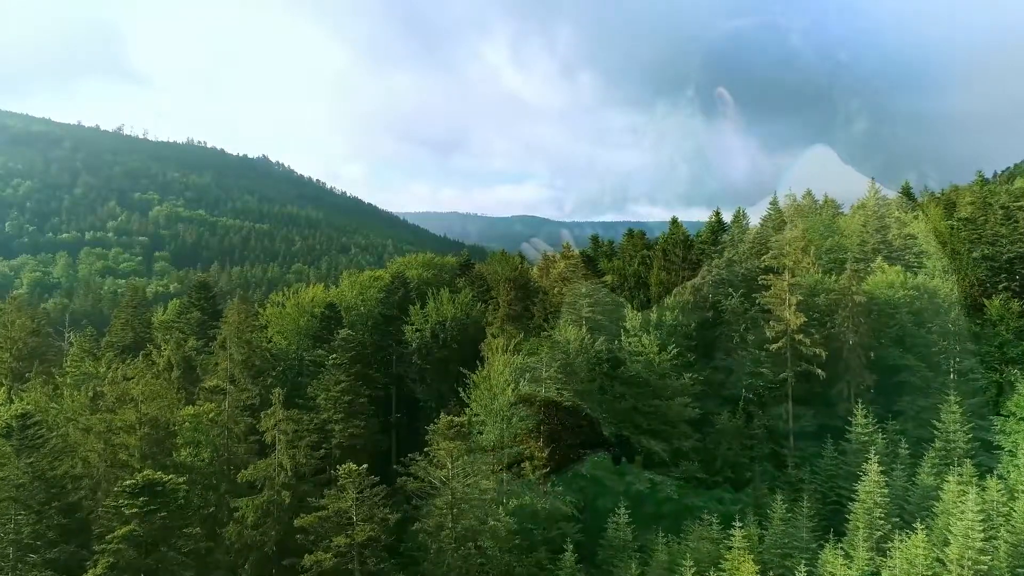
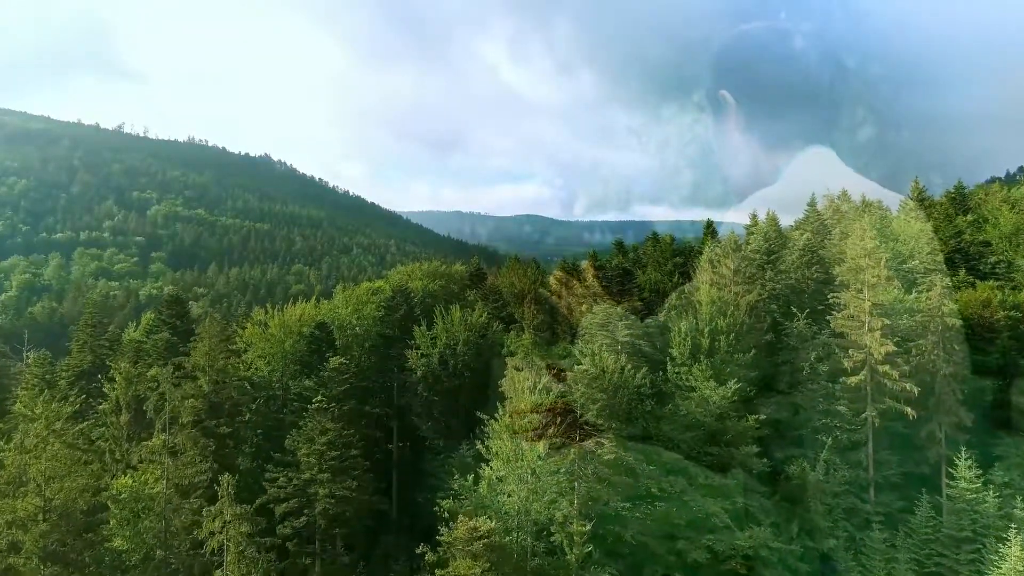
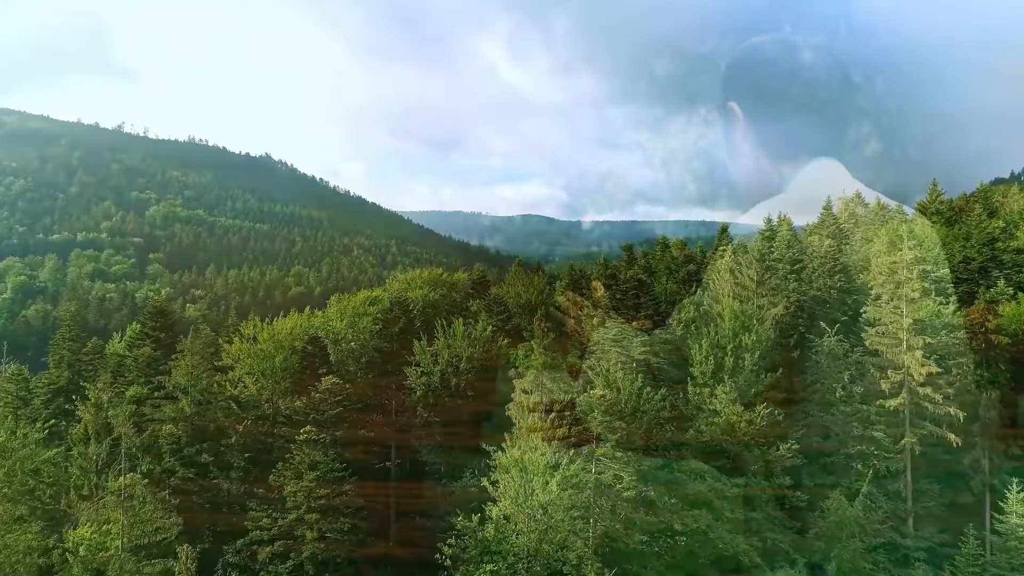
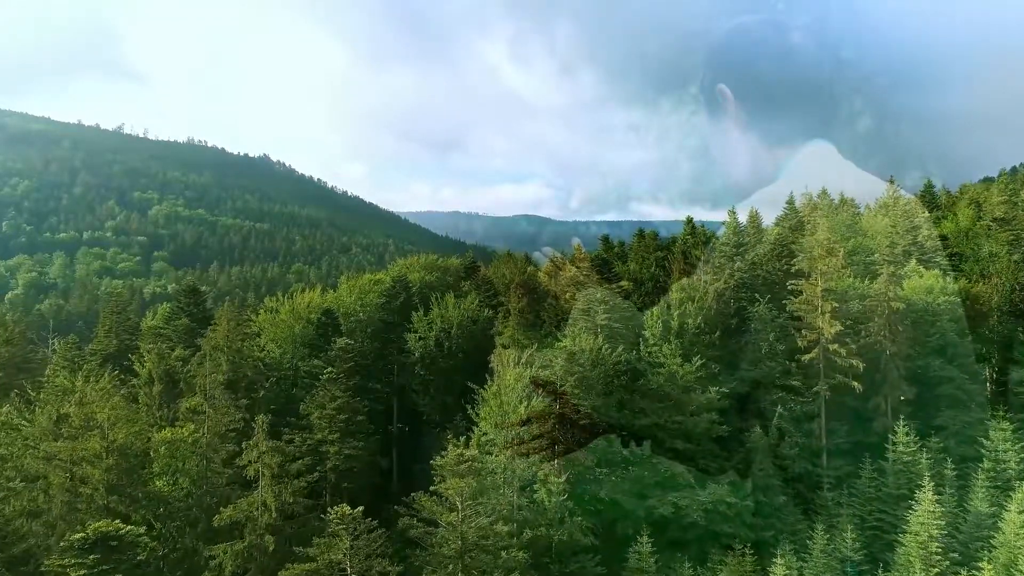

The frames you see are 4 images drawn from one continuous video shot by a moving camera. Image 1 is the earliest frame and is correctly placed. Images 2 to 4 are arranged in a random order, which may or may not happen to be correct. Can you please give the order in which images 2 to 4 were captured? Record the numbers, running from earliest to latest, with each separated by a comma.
4, 2, 3
